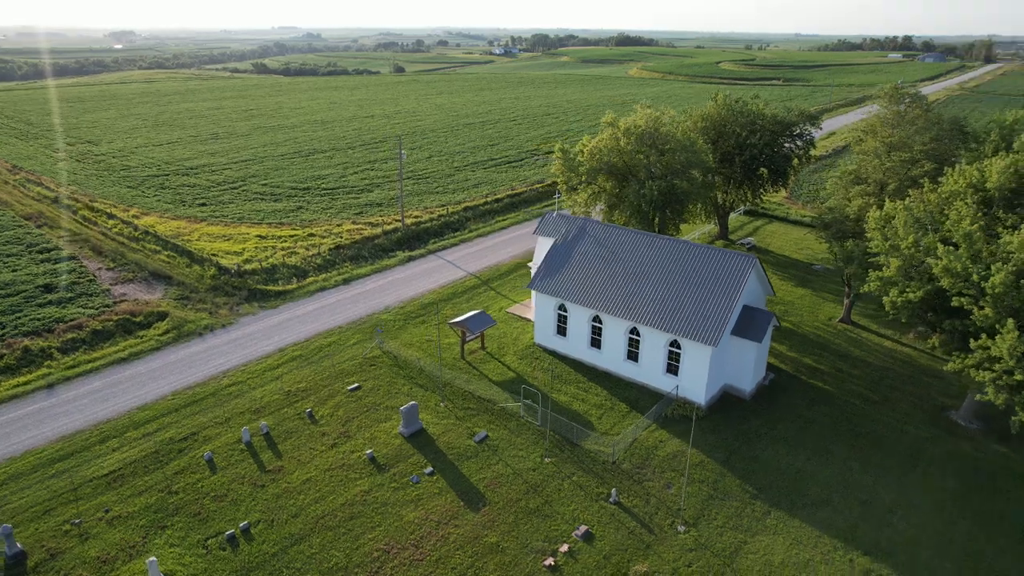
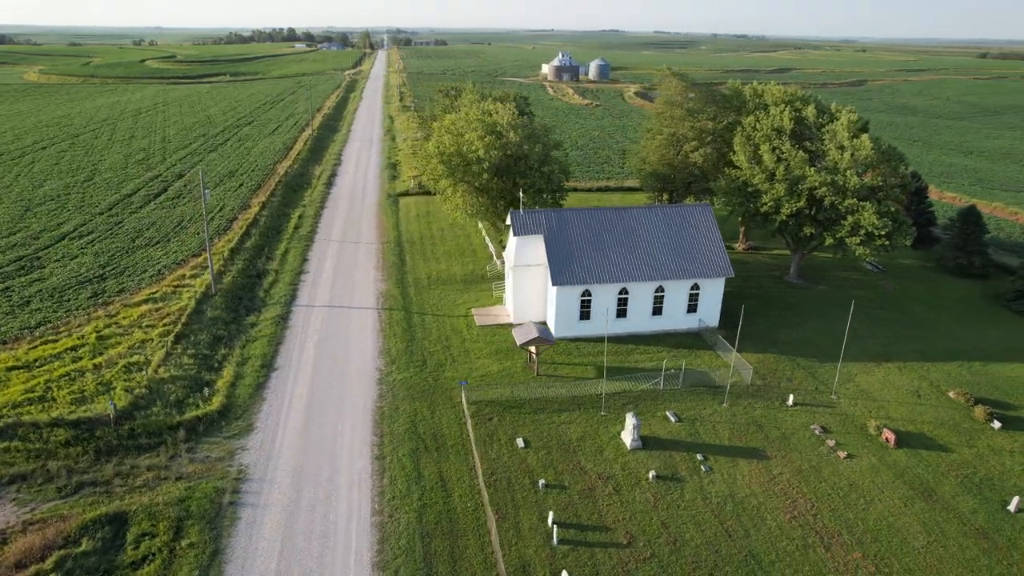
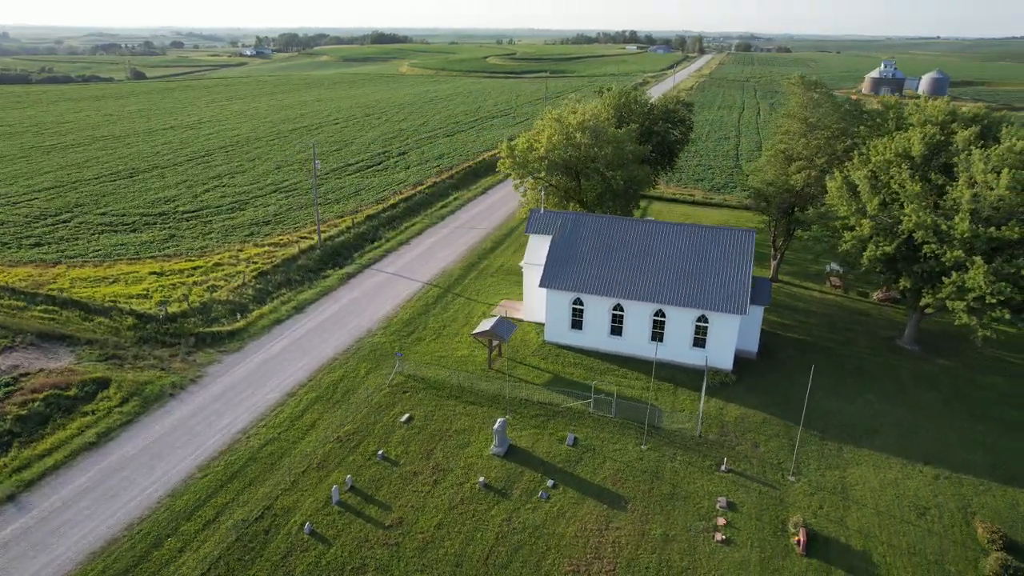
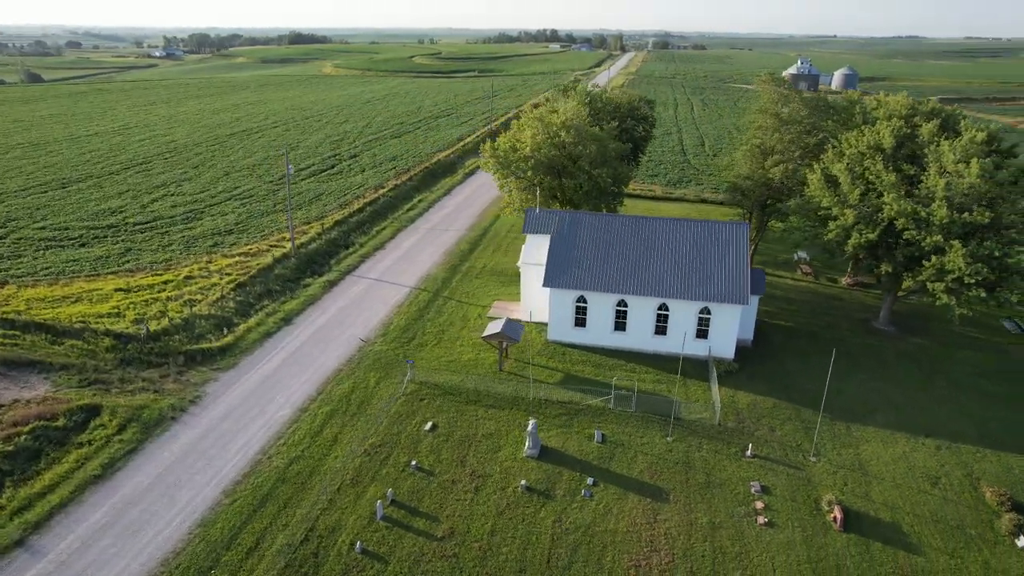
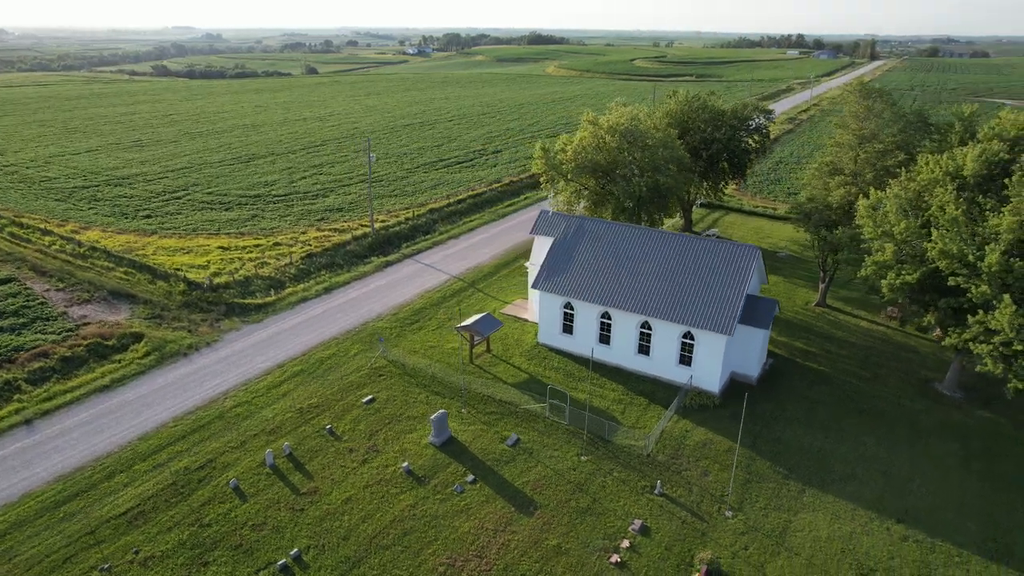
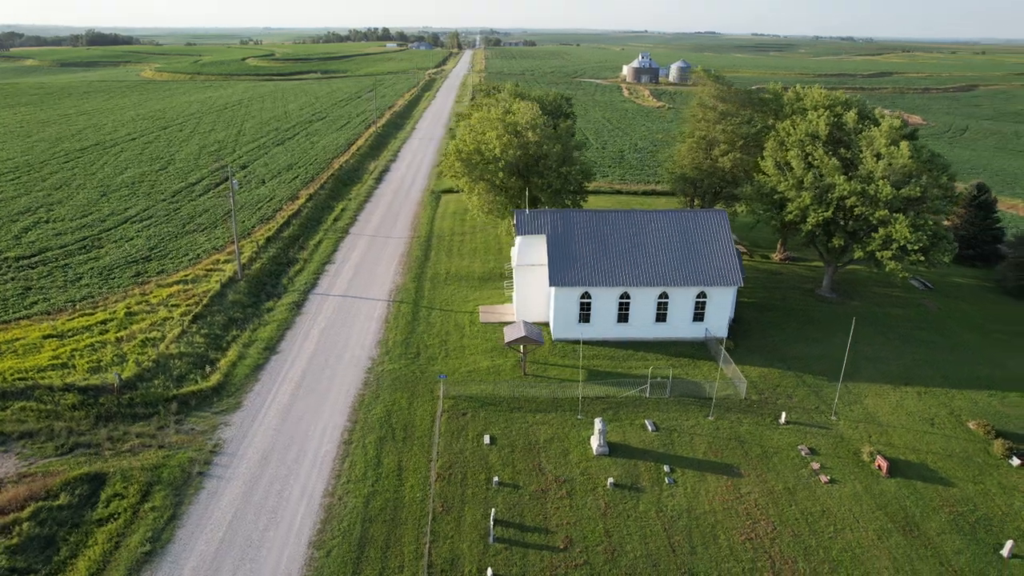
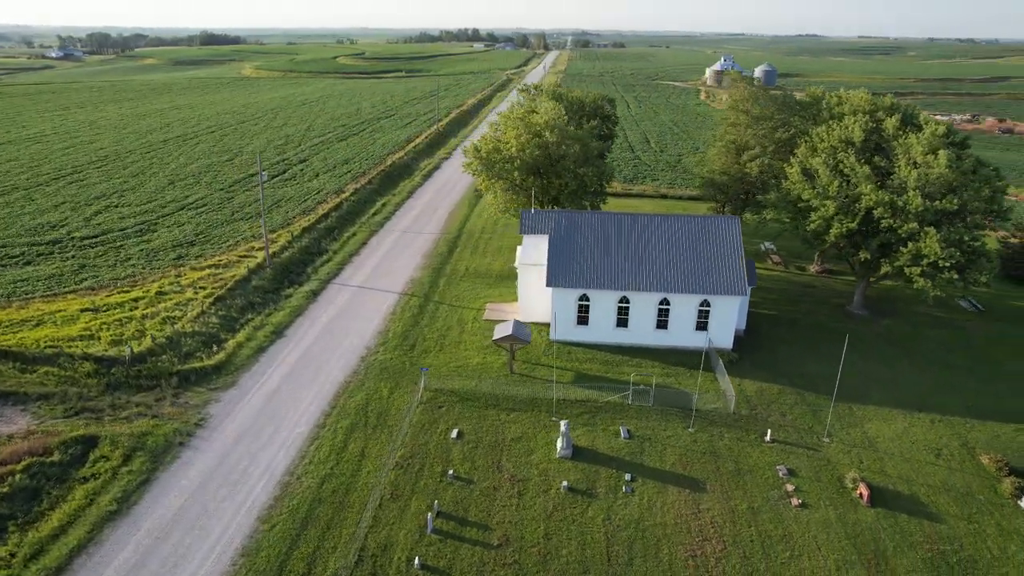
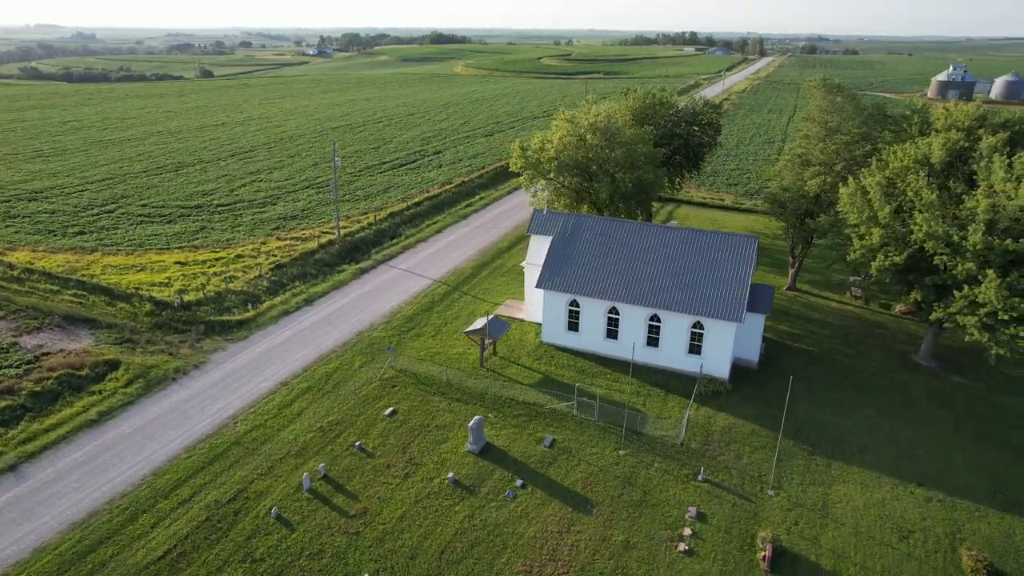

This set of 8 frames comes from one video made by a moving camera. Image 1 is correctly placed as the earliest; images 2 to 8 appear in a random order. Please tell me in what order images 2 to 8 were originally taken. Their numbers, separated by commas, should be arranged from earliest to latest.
5, 8, 3, 4, 7, 6, 2
